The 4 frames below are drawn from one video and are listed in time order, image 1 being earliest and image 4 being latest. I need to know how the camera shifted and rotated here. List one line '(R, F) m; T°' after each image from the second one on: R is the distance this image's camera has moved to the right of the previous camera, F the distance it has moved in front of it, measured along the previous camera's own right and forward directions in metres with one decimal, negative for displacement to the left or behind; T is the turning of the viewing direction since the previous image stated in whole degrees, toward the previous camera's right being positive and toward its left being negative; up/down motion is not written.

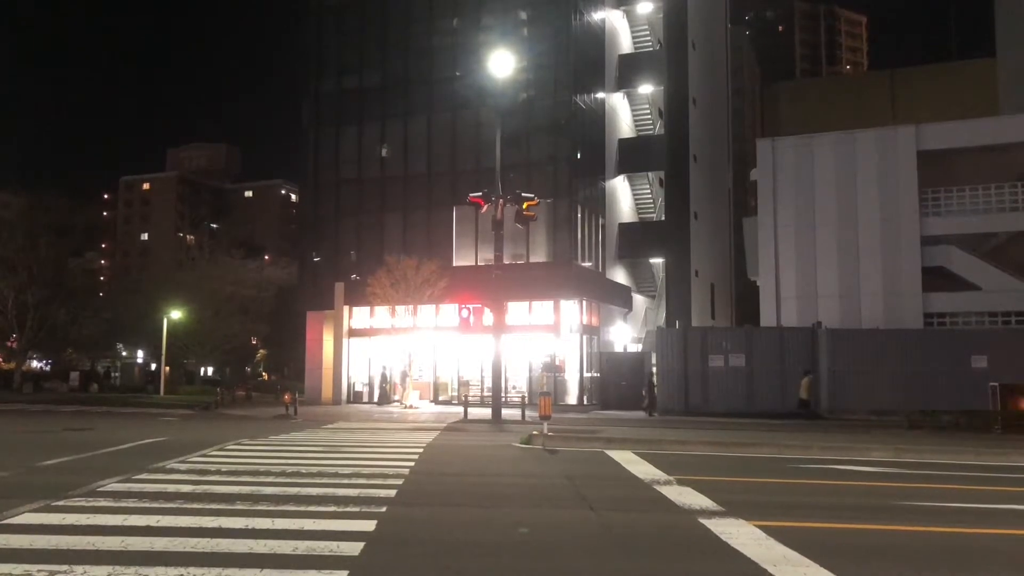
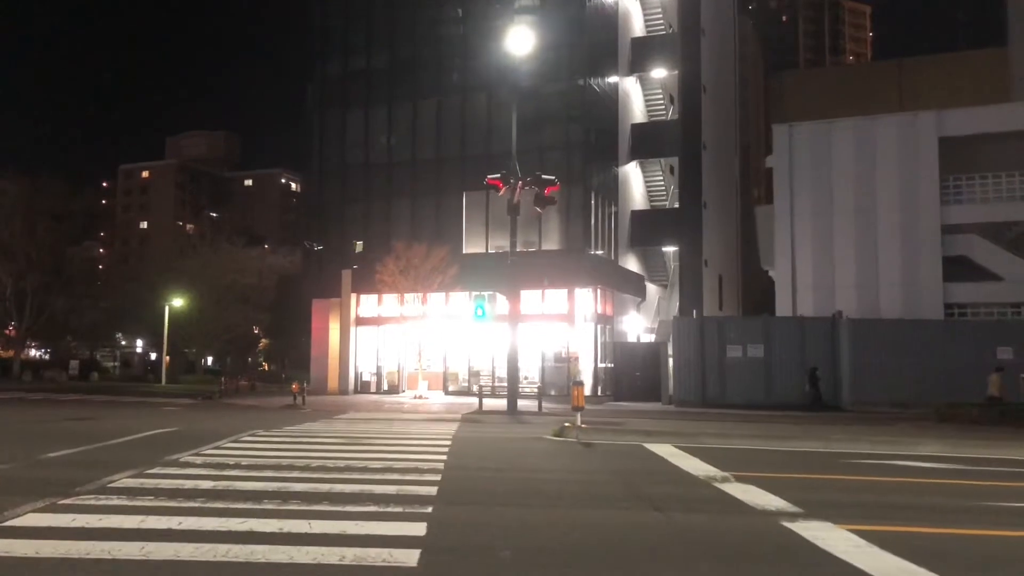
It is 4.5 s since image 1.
(-0.5, +0.8) m; 0°
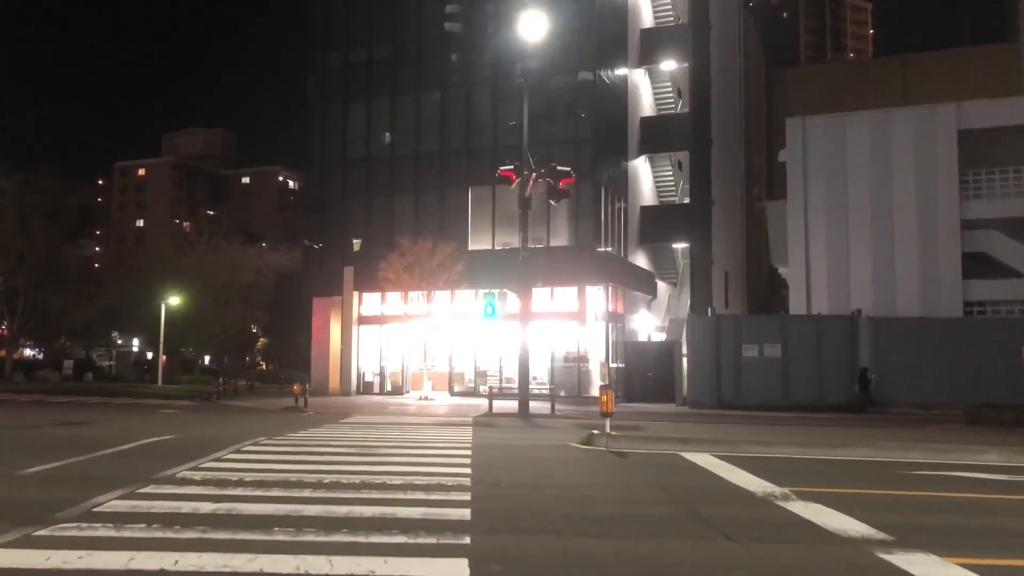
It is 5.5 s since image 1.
(-0.4, +1.0) m; 0°
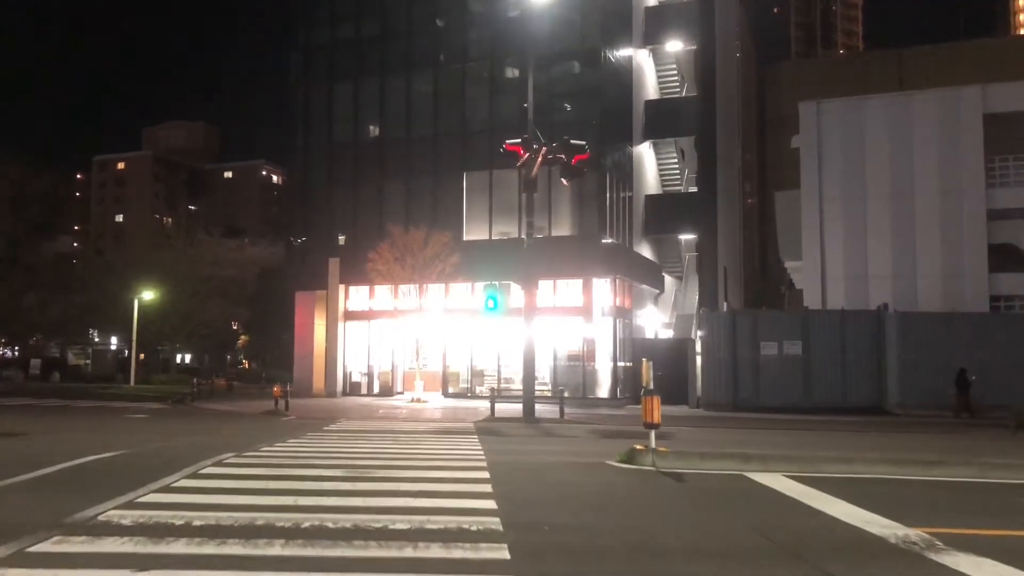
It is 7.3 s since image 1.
(-0.5, +2.3) m; +1°
